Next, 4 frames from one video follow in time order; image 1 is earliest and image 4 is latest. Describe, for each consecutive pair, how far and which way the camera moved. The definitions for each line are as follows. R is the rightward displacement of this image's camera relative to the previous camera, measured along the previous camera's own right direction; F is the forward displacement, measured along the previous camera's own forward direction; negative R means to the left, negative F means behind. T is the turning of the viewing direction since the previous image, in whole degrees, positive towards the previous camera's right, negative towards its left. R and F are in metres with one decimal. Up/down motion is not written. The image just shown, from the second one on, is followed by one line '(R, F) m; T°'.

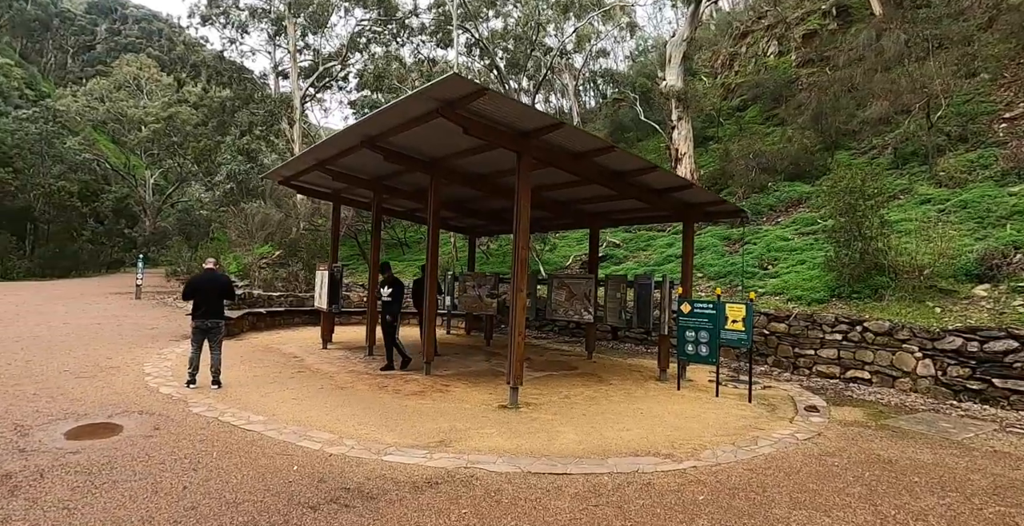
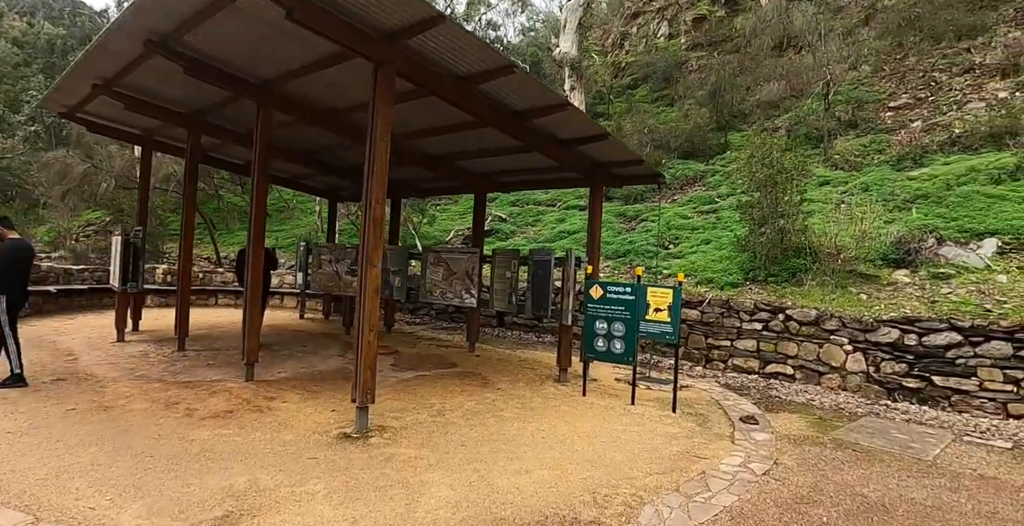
(+0.2, +1.7) m; +13°
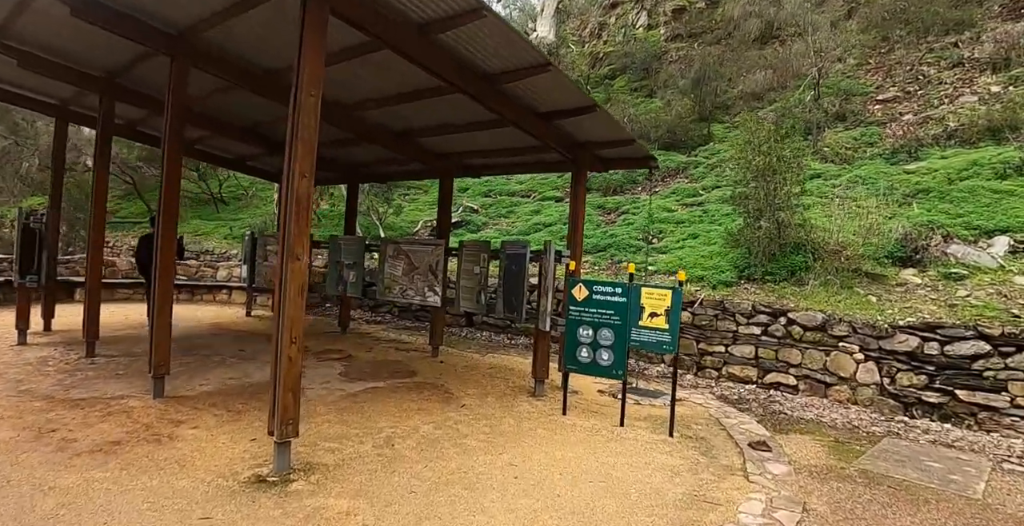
(0.0, +0.8) m; +3°
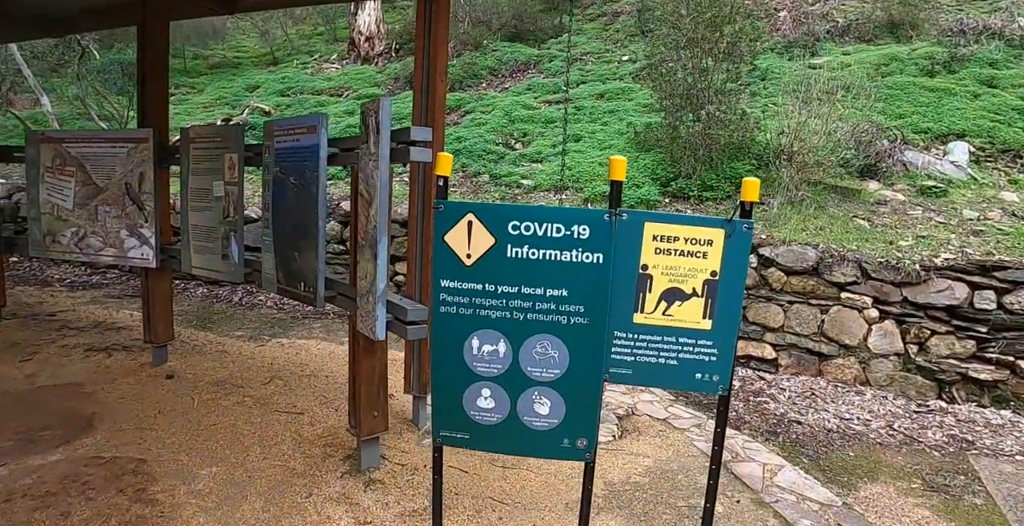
(+0.2, +2.6) m; +18°
